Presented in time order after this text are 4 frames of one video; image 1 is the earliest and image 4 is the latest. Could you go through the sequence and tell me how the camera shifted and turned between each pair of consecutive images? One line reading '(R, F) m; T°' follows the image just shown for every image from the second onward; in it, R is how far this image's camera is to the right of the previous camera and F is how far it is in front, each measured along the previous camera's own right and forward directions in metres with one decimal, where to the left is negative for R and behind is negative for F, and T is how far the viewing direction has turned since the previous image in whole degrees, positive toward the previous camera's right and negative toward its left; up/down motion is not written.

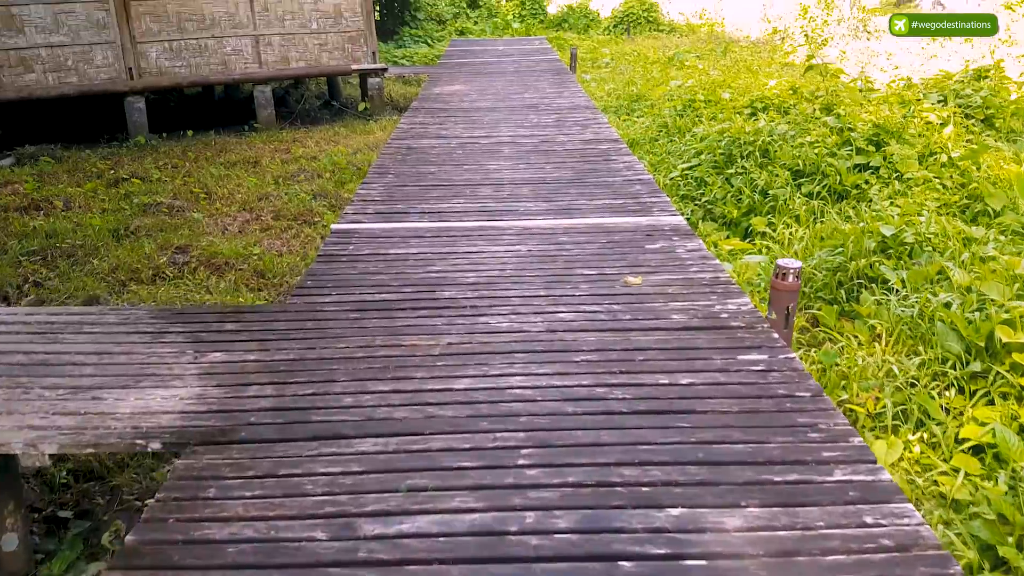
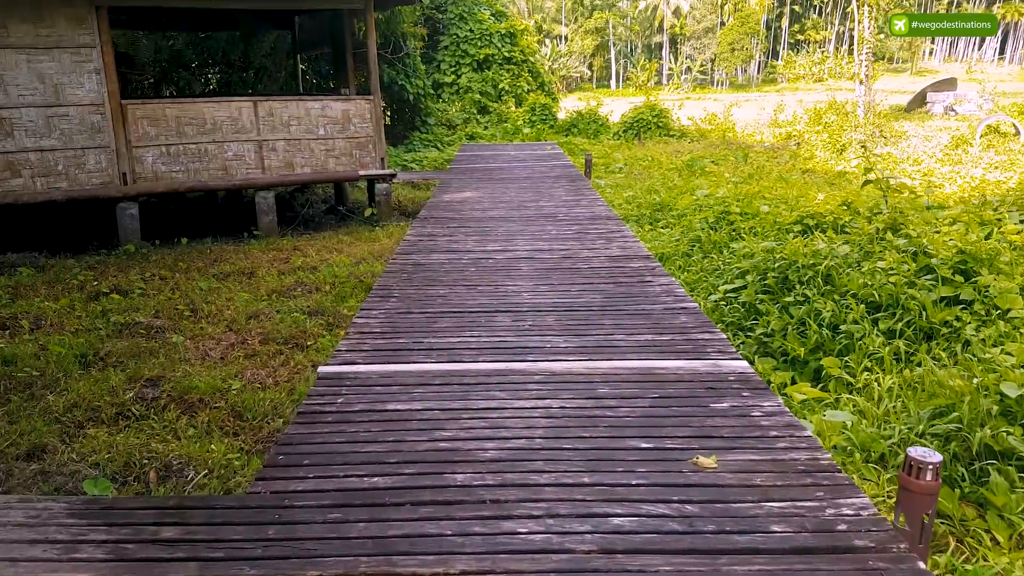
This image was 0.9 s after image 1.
(-0.1, +0.5) m; 0°
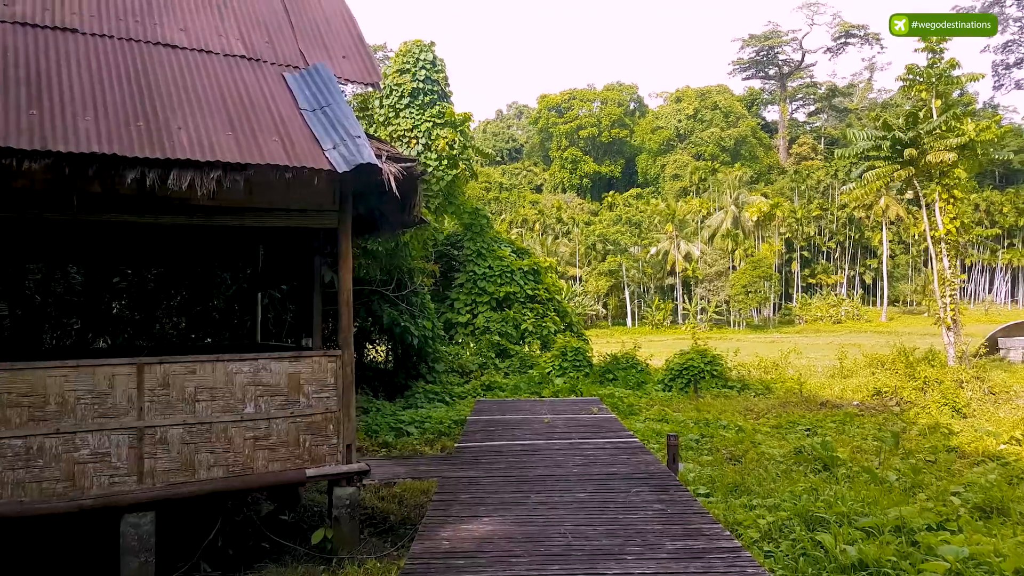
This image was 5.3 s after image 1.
(-0.2, +2.9) m; -1°
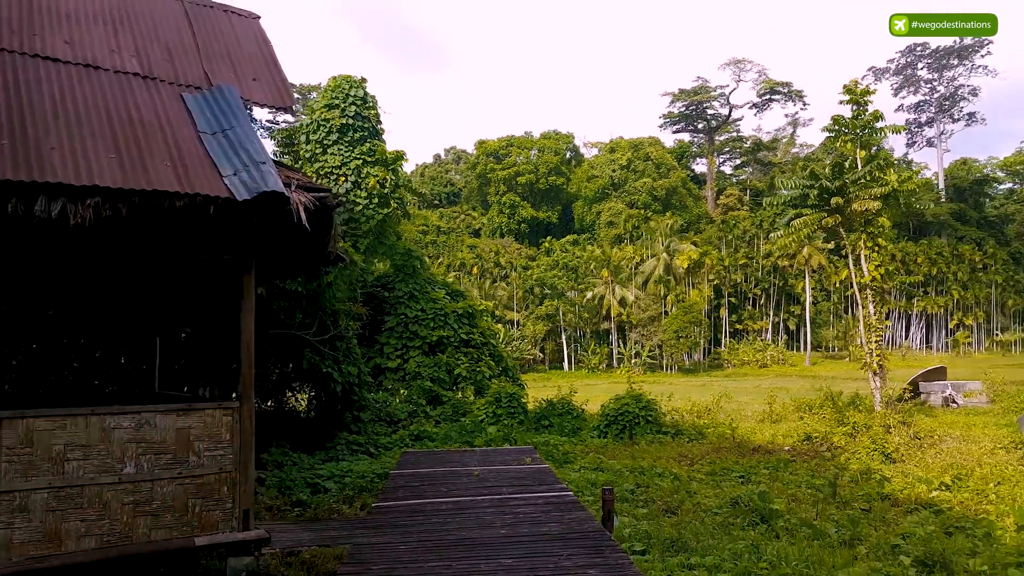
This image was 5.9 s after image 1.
(+0.1, +0.4) m; +4°
